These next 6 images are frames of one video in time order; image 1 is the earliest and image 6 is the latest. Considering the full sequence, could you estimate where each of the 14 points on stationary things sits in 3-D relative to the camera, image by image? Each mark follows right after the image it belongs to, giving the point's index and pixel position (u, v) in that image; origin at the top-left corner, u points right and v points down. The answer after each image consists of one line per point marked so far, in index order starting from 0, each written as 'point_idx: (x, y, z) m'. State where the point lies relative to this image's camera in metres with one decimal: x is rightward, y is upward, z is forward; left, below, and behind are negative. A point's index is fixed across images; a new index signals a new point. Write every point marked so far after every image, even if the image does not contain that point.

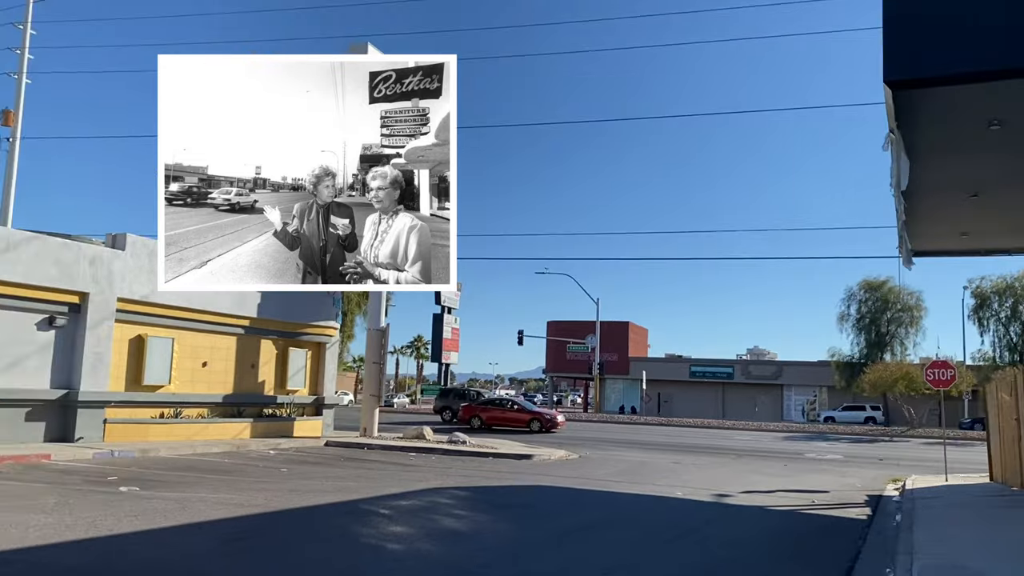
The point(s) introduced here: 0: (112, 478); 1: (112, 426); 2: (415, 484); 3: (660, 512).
0: (-6.0, -2.9, +12.6) m
1: (-8.1, -2.8, +17.0) m
2: (-1.6, -3.3, +14.2) m
3: (+2.1, -3.2, +11.9) m
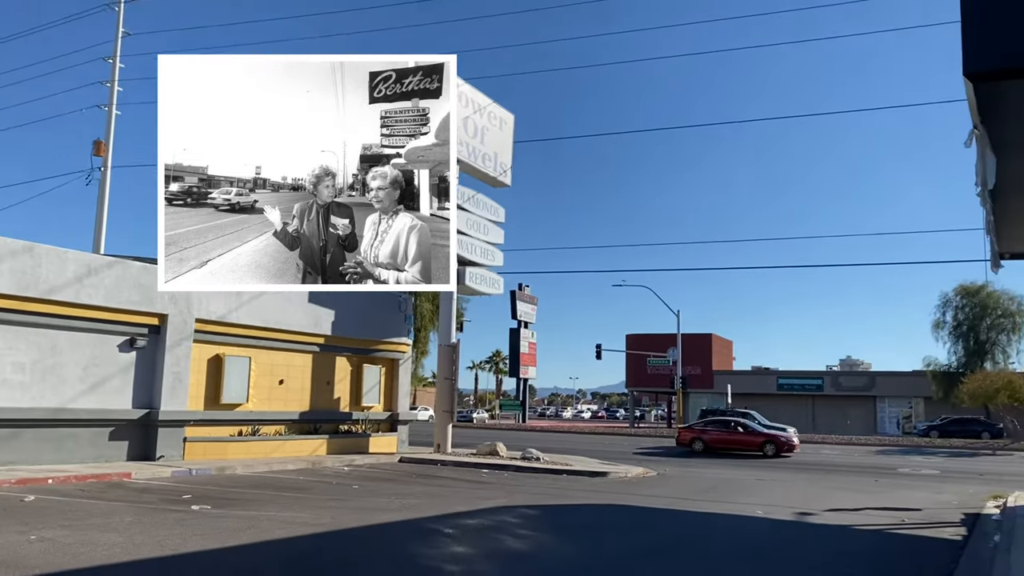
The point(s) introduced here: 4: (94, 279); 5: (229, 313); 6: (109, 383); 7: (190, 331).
0: (-5.0, -3.2, +12.8) m
1: (-6.6, -3.2, +17.3) m
2: (-0.4, -3.6, +14.0) m
3: (+3.0, -3.3, +11.3) m
4: (-7.7, +0.2, +15.5) m
5: (-6.1, -0.5, +18.2) m
6: (-7.7, -1.8, +16.0) m
7: (-6.6, -0.9, +17.3) m
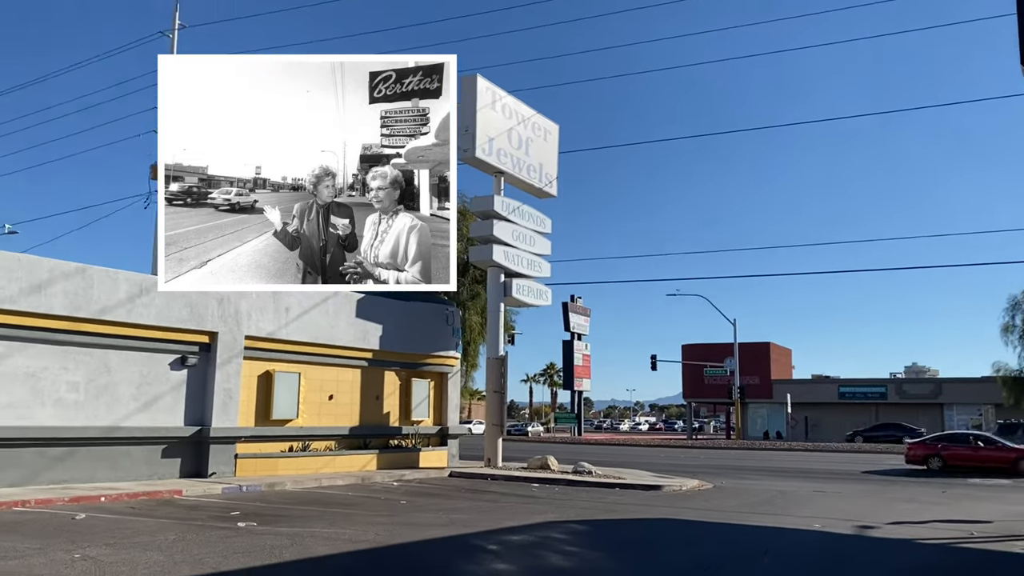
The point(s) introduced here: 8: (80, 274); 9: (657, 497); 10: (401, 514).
0: (-4.3, -3.4, +12.9) m
1: (-5.6, -3.6, +17.5) m
2: (+0.3, -3.8, +13.7) m
3: (+3.6, -3.4, +10.9) m
4: (-6.9, -0.2, +15.8) m
5: (-5.1, -0.9, +18.3) m
6: (-6.8, -2.2, +16.2) m
7: (-5.7, -1.3, +17.5) m
8: (-7.6, +0.2, +14.7) m
9: (+3.1, -4.5, +18.0) m
10: (-1.8, -3.6, +13.4) m
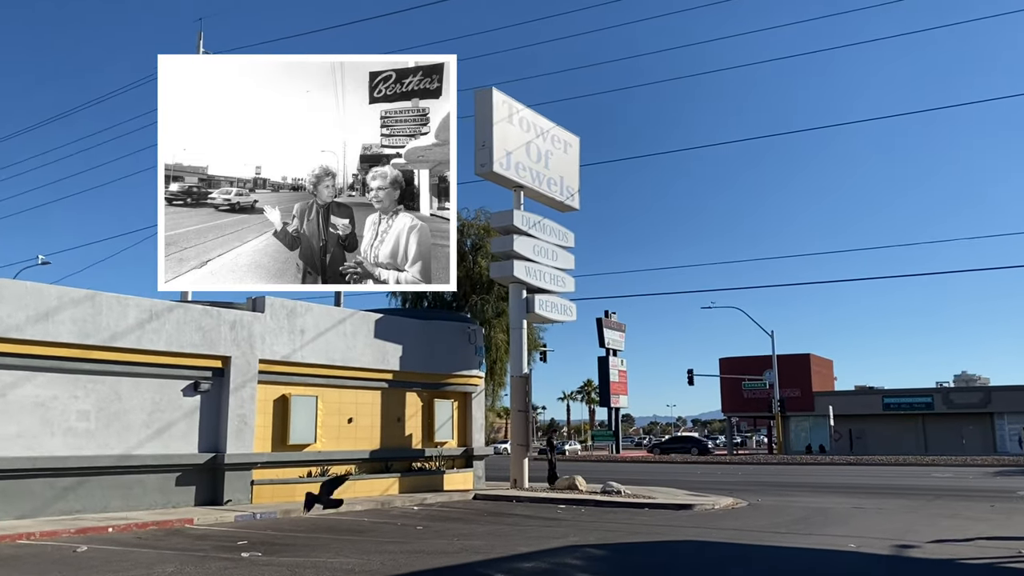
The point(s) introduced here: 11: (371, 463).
0: (-4.0, -3.8, +12.5) m
1: (-5.1, -4.1, +17.1) m
2: (+0.6, -4.0, +13.1) m
3: (+3.8, -3.4, +10.1) m
4: (-6.6, -0.7, +15.6) m
5: (-4.7, -1.4, +18.0) m
6: (-6.4, -2.7, +16.0) m
7: (-5.3, -1.7, +17.2) m
8: (-7.4, -0.2, +14.6) m
9: (+3.6, -4.7, +17.2) m
10: (-1.5, -3.9, +12.9) m
11: (-3.4, -4.2, +19.9) m
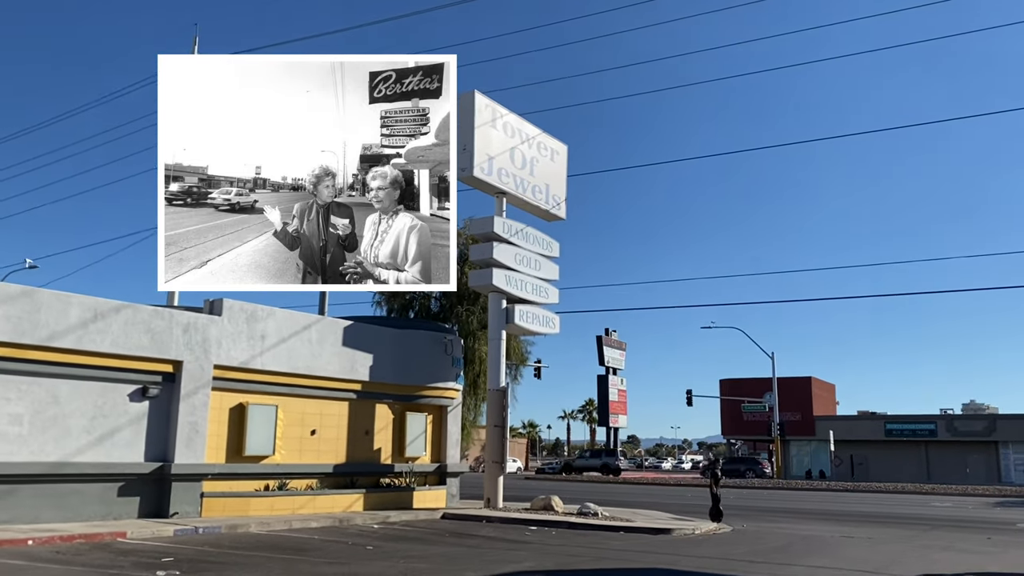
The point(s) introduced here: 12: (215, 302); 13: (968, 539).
0: (-4.7, -3.7, +11.5) m
1: (-5.8, -4.1, +16.2) m
2: (-0.1, -4.0, +12.2) m
3: (+3.0, -3.5, +9.1) m
4: (-7.2, -0.6, +14.8) m
5: (-5.3, -1.4, +17.2) m
6: (-7.1, -2.6, +15.1) m
7: (-5.9, -1.8, +16.3) m
8: (-8.0, -0.2, +13.7) m
9: (+2.9, -4.9, +16.2) m
10: (-2.2, -3.9, +11.9) m
11: (-4.0, -4.3, +19.0) m
12: (-6.0, -0.3, +16.8) m
13: (+9.8, -5.4, +18.0) m
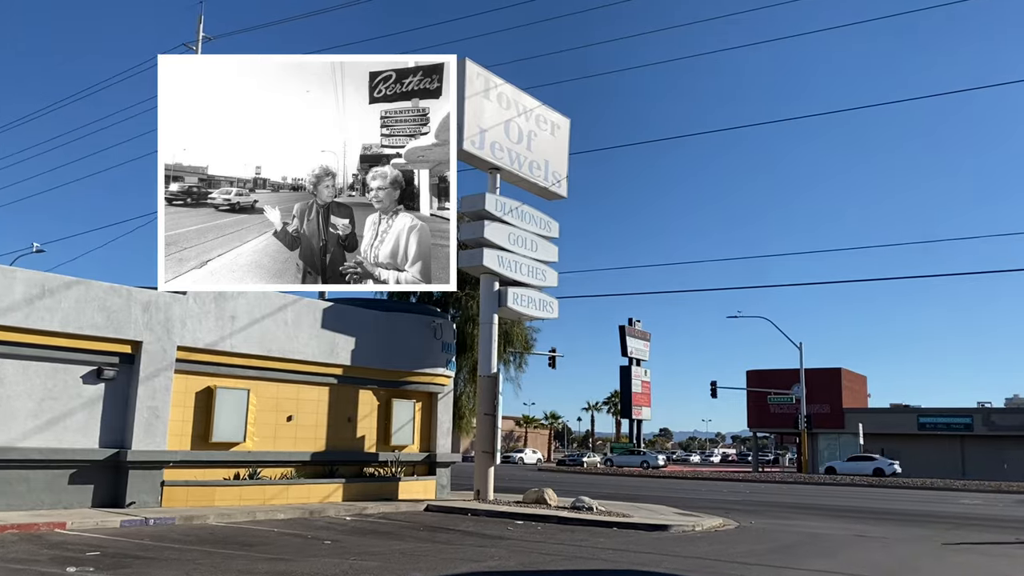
0: (-5.3, -3.4, +10.6) m
1: (-6.2, -3.7, +15.3) m
2: (-0.6, -3.7, +11.1) m
3: (+2.4, -3.1, +7.9) m
4: (-7.7, -0.2, +13.9) m
5: (-5.7, -1.0, +16.2) m
6: (-7.5, -2.2, +14.2) m
7: (-6.3, -1.3, +15.4) m
8: (-8.4, +0.2, +12.9) m
9: (+2.5, -4.5, +15.0) m
10: (-2.8, -3.5, +10.9) m
11: (-4.3, -3.8, +18.0) m
12: (-6.3, +0.2, +15.9) m
13: (+9.5, -5.0, +16.5) m
